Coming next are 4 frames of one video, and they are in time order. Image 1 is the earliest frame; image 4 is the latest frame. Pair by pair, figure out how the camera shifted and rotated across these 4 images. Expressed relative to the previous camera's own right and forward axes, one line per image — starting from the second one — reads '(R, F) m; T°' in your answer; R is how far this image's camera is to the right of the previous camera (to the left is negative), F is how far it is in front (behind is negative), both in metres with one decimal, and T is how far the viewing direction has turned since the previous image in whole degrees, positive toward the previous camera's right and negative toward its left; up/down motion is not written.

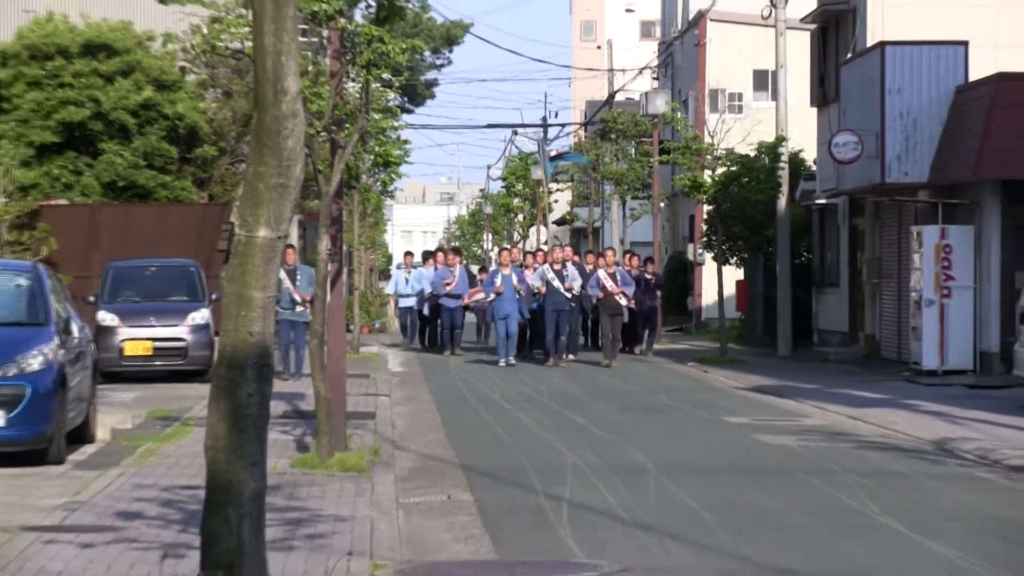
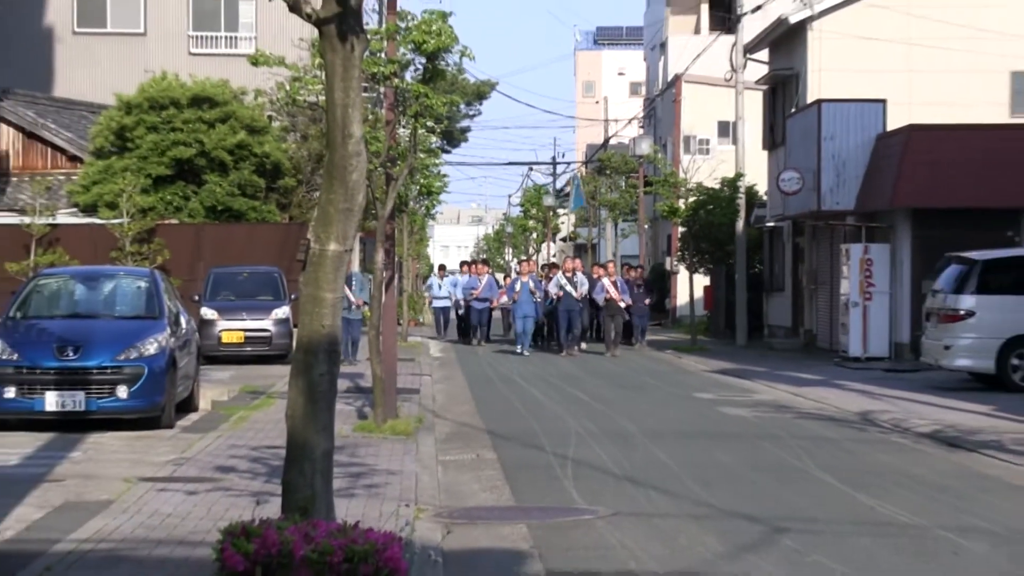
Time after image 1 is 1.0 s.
(0.0, -2.7) m; 0°
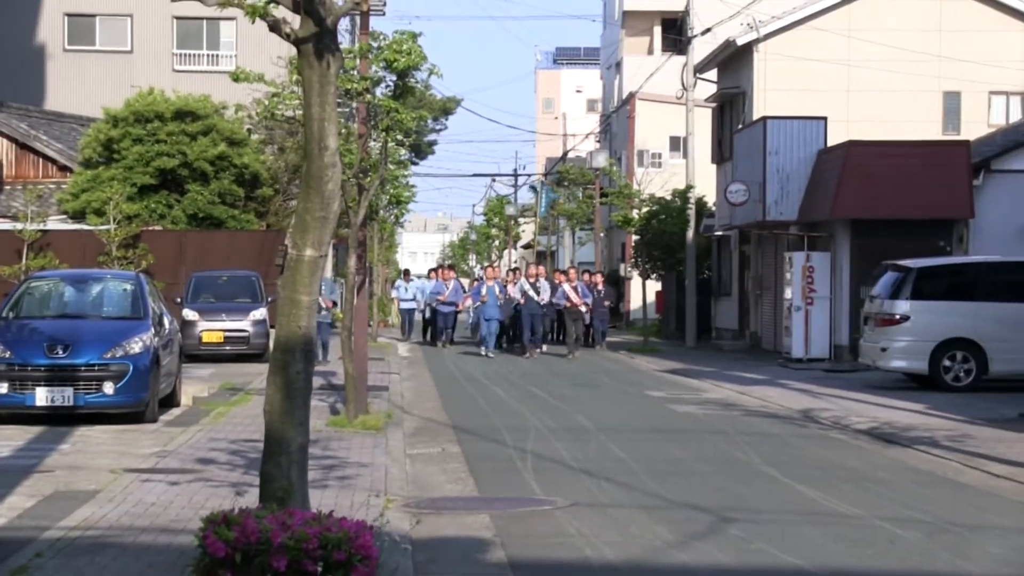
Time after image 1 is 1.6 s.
(+0.3, -0.8) m; 0°
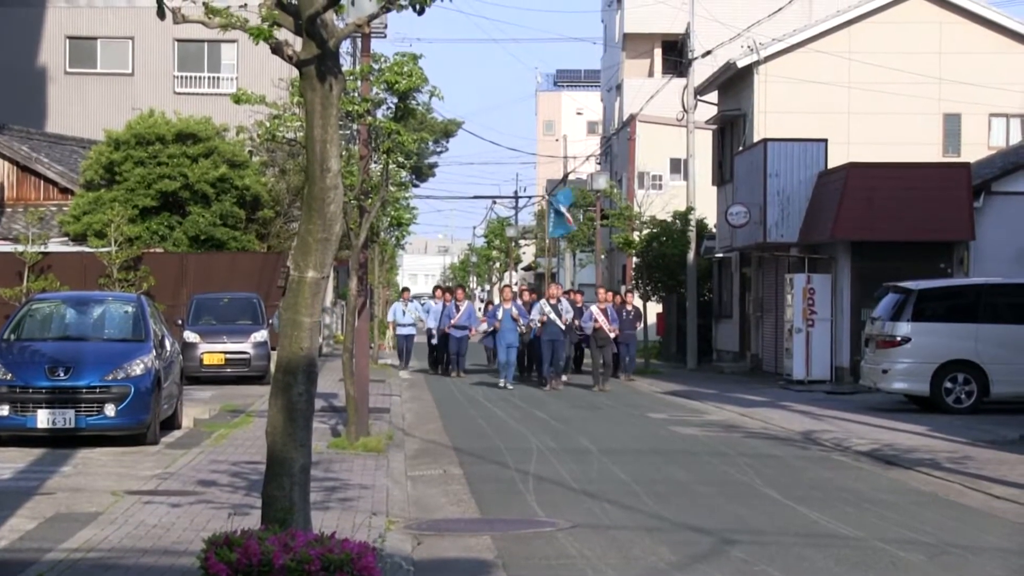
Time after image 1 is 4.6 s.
(0.0, 0.0) m; 0°
